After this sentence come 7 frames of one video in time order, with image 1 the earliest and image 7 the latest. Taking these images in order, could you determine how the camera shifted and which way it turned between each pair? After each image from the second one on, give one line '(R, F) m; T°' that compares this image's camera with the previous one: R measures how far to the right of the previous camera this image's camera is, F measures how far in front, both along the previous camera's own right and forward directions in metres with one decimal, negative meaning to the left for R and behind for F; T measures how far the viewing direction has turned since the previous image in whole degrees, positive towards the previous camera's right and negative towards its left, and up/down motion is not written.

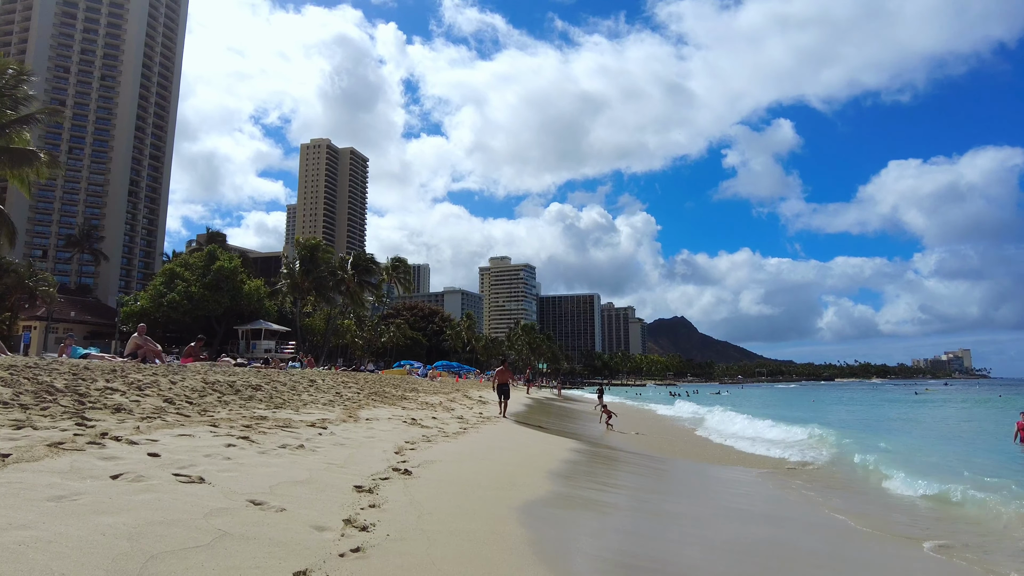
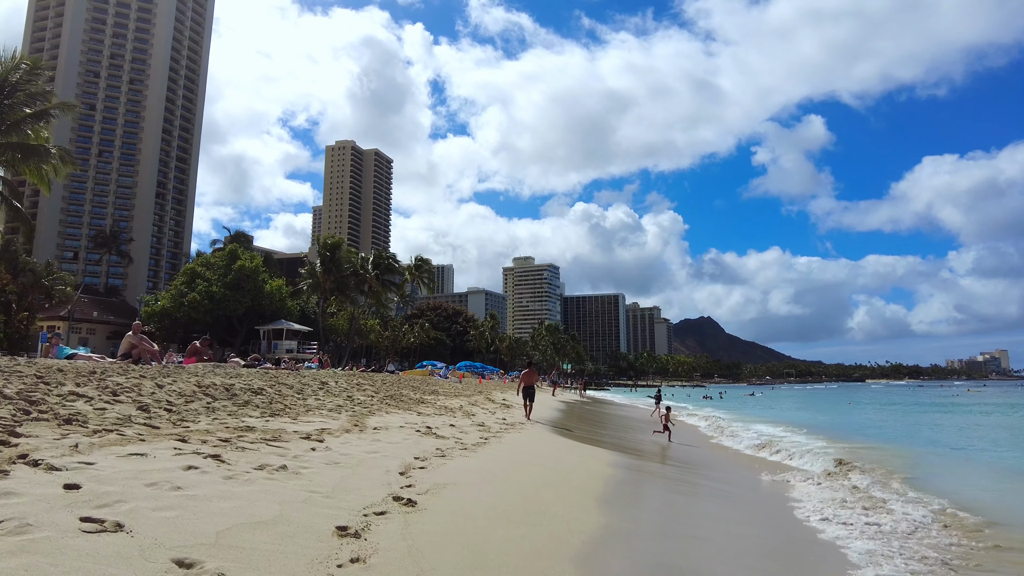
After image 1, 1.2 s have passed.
(0.0, +1.3) m; -2°
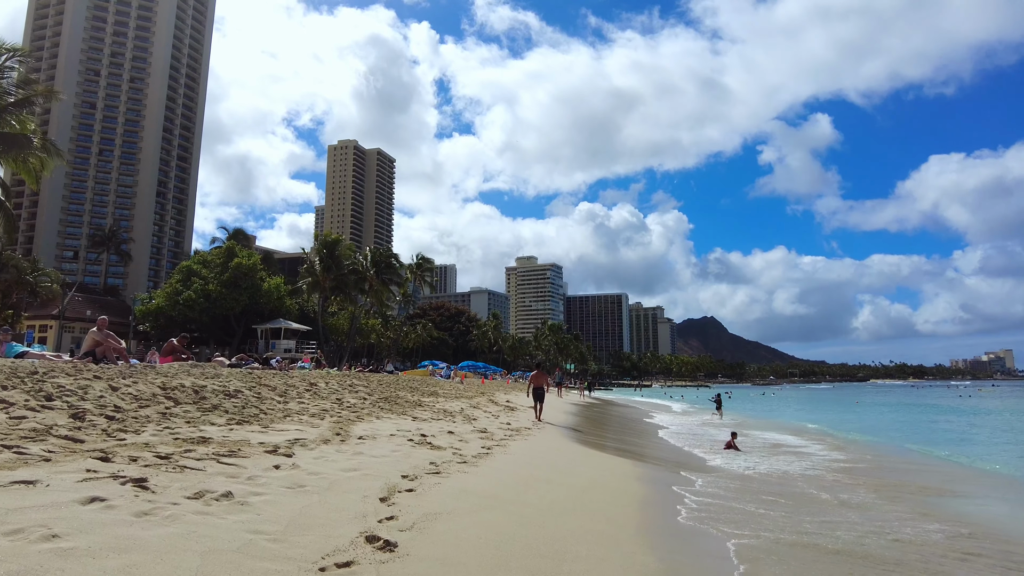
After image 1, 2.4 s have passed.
(-0.1, +1.2) m; 0°
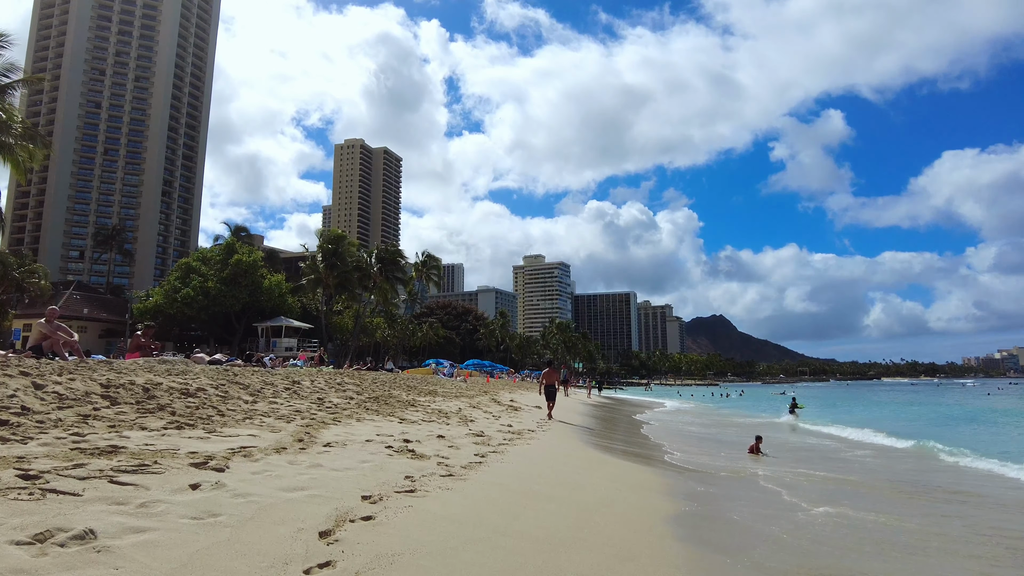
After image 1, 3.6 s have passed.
(+0.1, +1.3) m; -1°
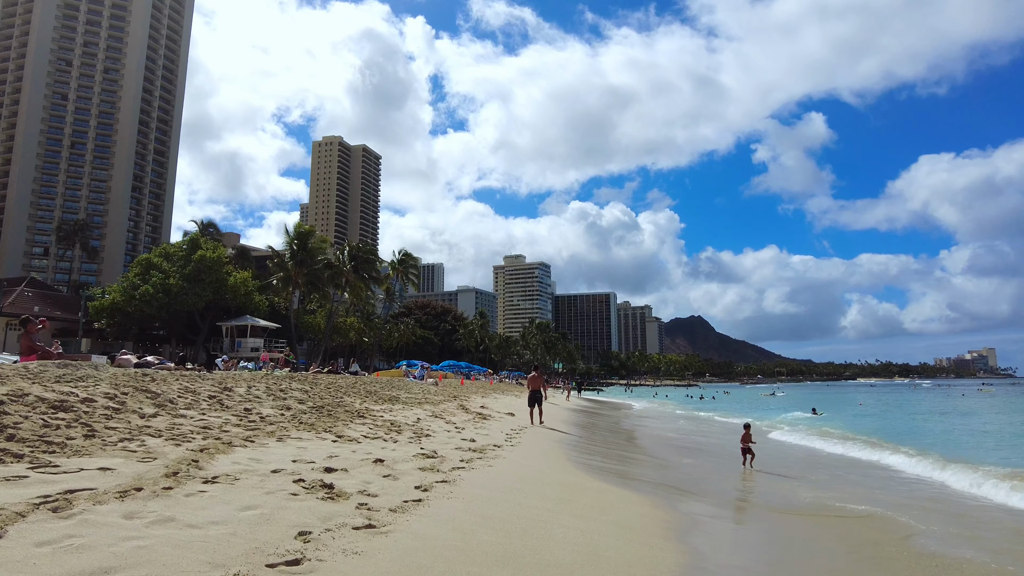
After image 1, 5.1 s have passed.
(+0.3, +1.5) m; +2°
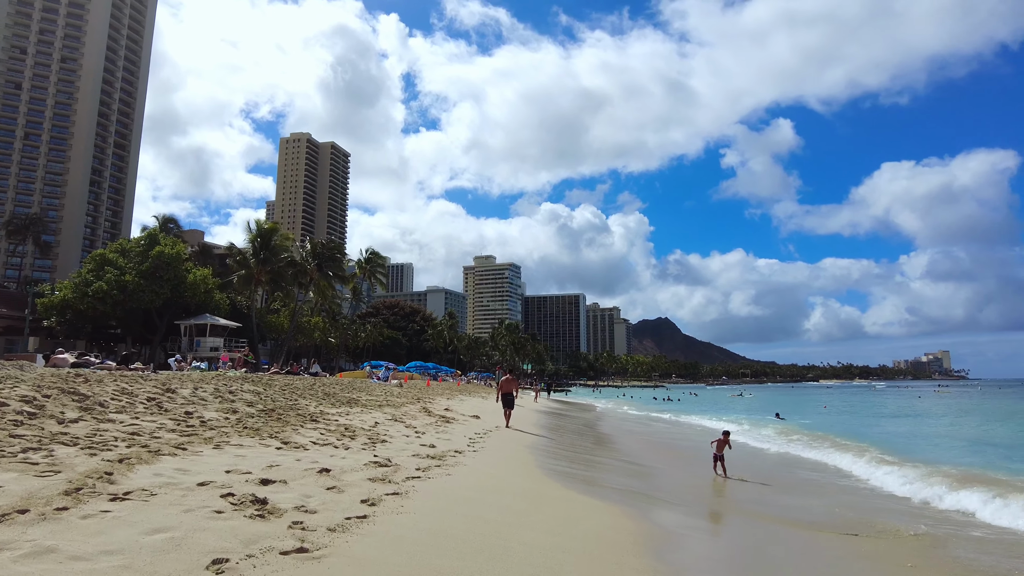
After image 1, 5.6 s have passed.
(+0.1, +0.4) m; +3°
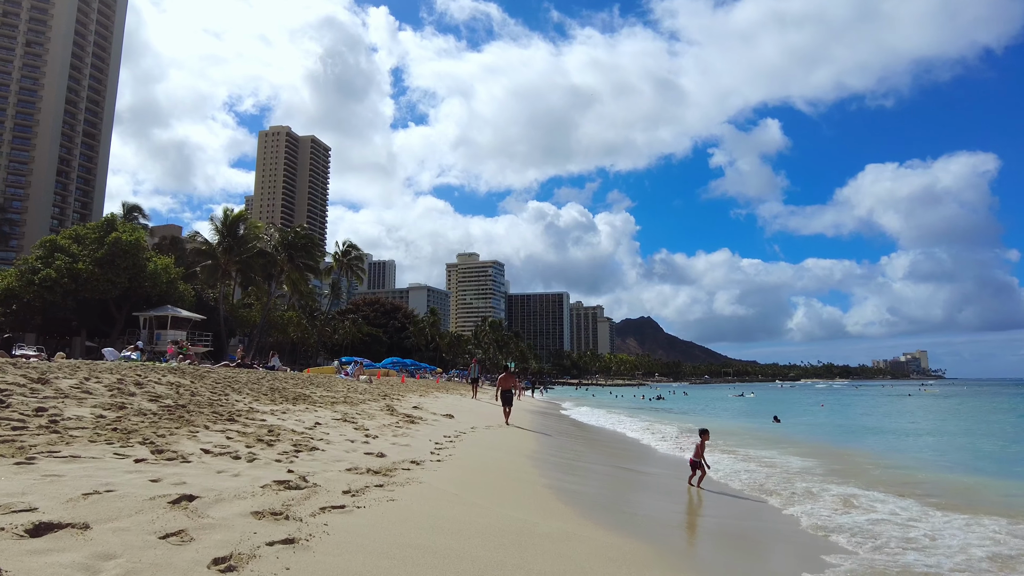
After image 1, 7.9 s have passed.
(+0.1, +2.1) m; +1°
